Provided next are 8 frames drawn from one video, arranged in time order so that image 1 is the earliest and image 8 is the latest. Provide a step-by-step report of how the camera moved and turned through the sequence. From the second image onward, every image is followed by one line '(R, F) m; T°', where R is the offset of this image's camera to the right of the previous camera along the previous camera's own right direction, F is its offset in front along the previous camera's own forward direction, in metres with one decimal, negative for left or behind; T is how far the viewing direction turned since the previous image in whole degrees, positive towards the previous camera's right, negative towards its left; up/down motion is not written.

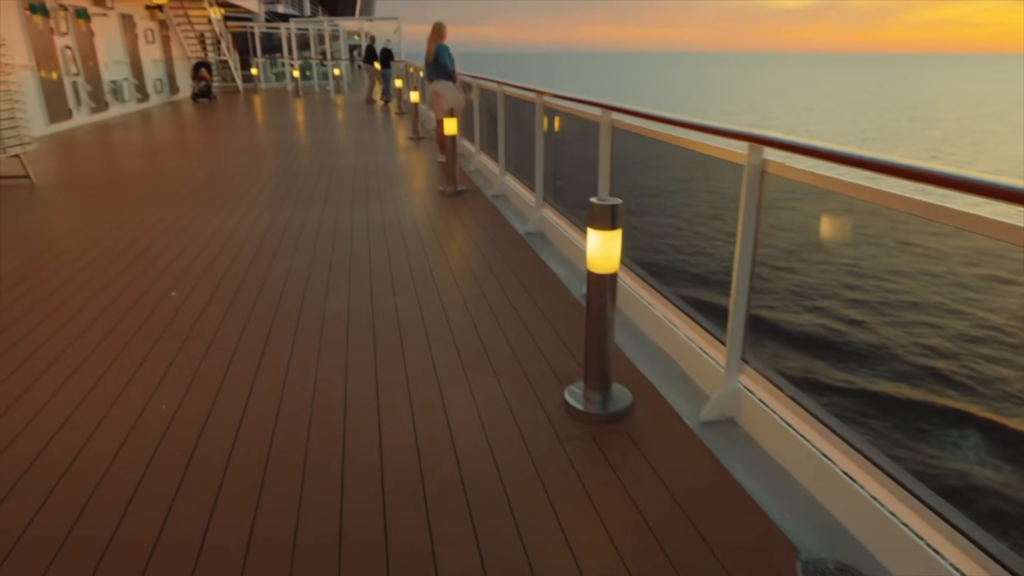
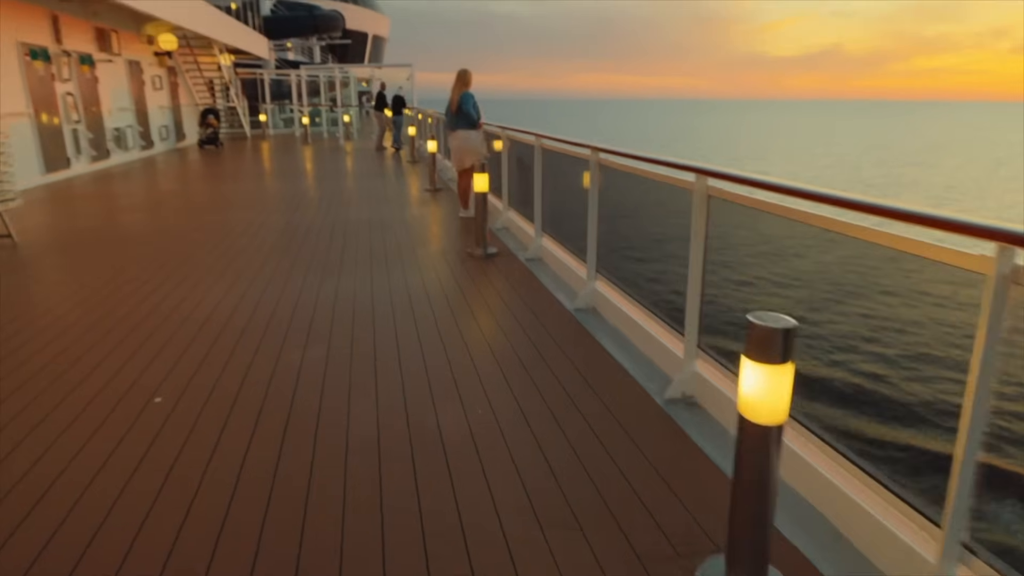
(-0.2, +0.4) m; 0°
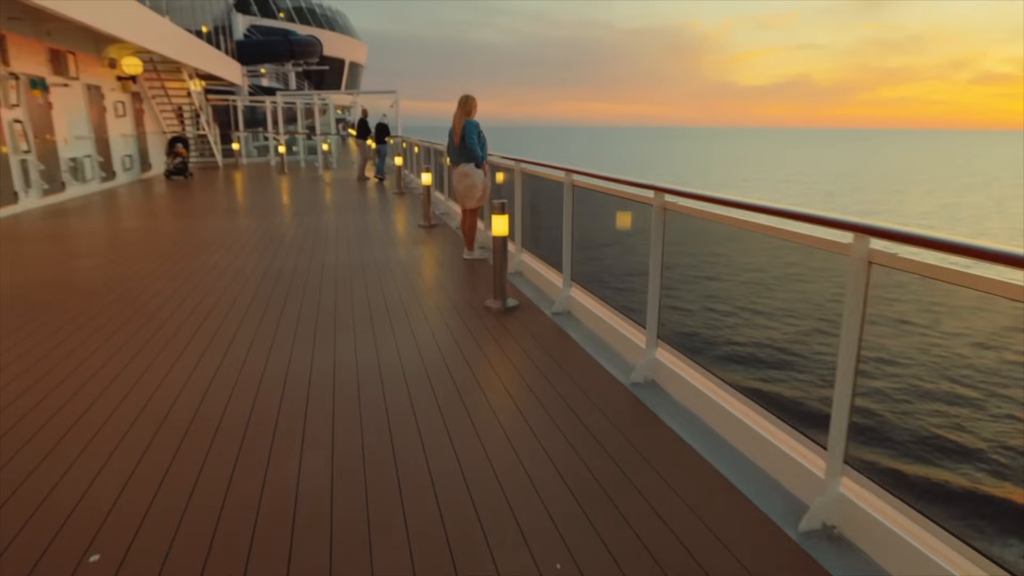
(-0.2, +0.4) m; +2°
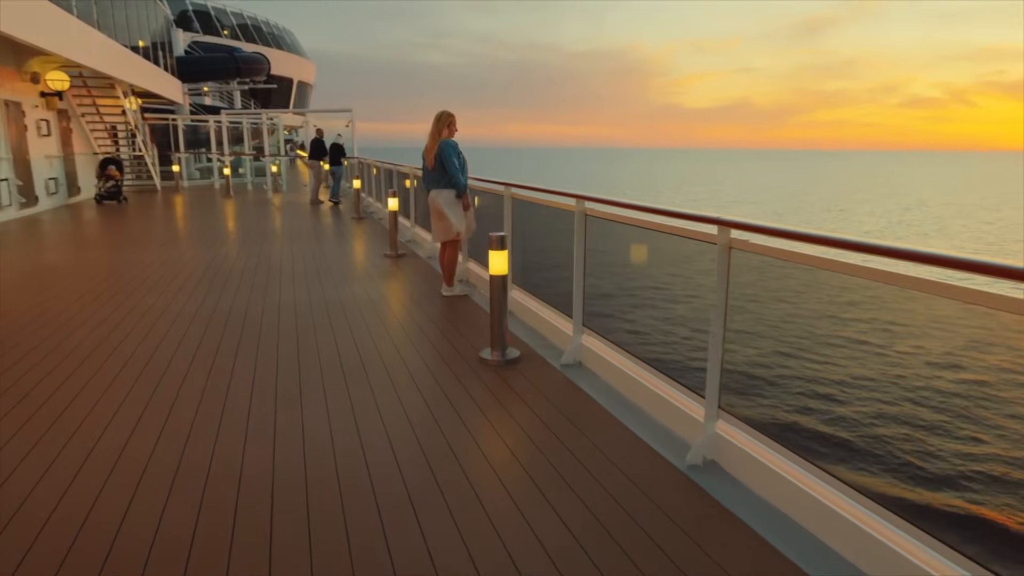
(-0.2, +0.4) m; +4°
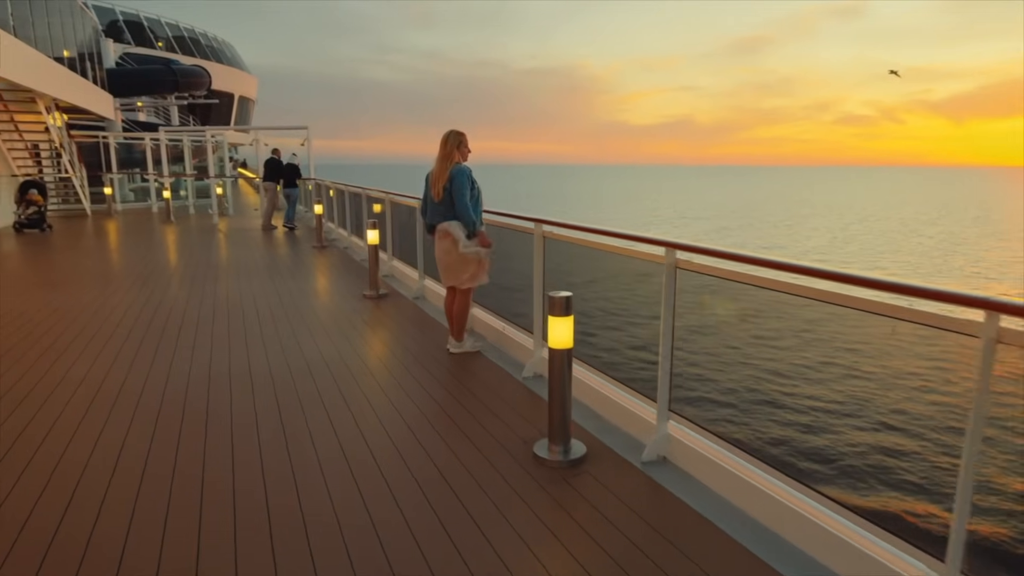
(-0.3, +0.5) m; +5°
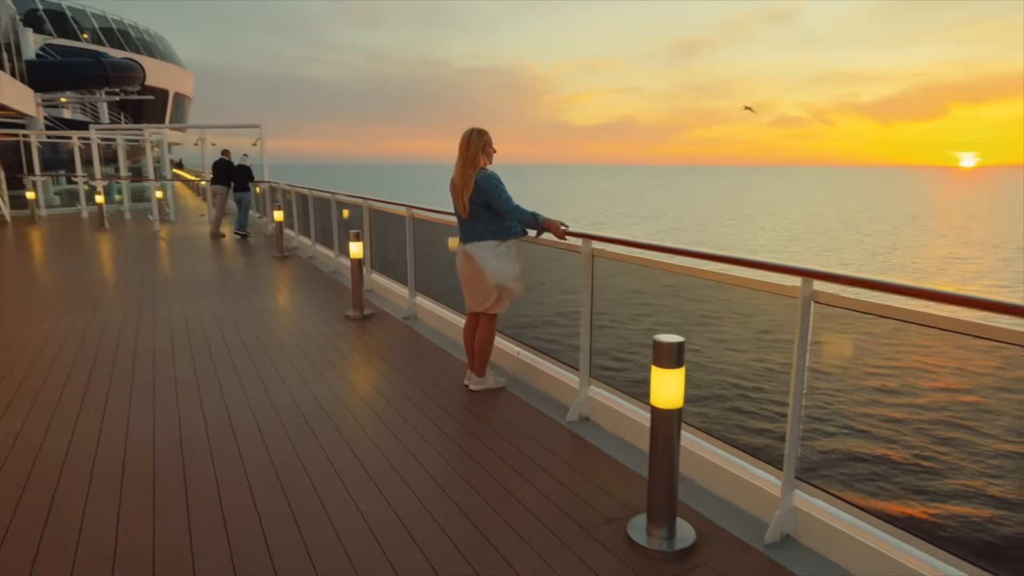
(-0.3, +0.4) m; +5°
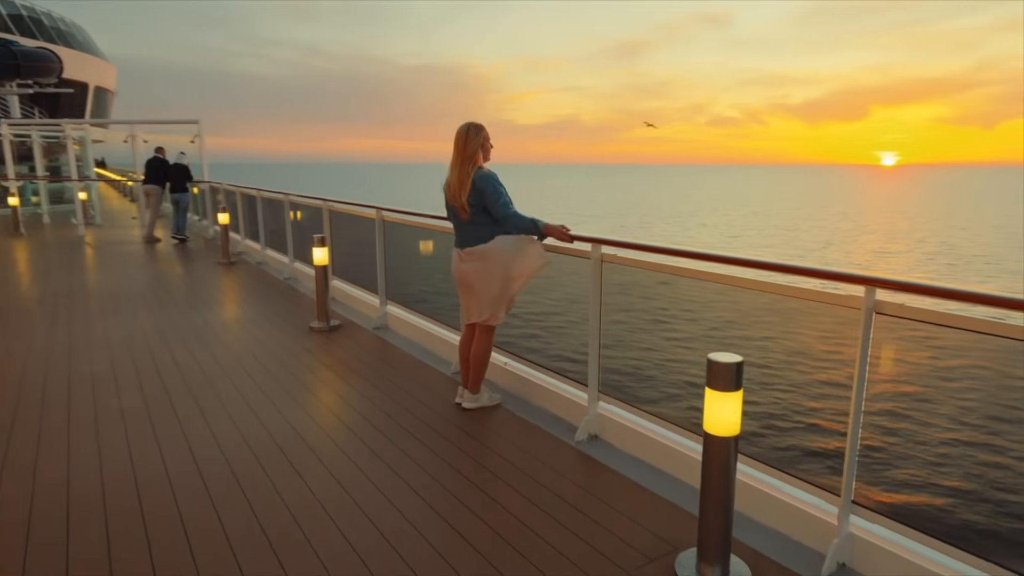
(-0.2, +0.2) m; +5°
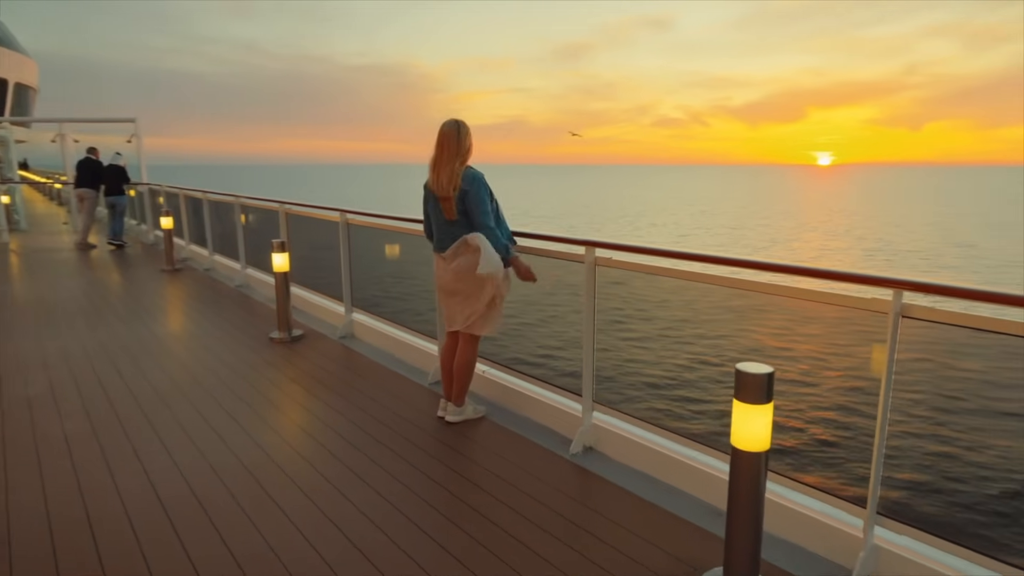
(-0.1, +0.1) m; +5°
